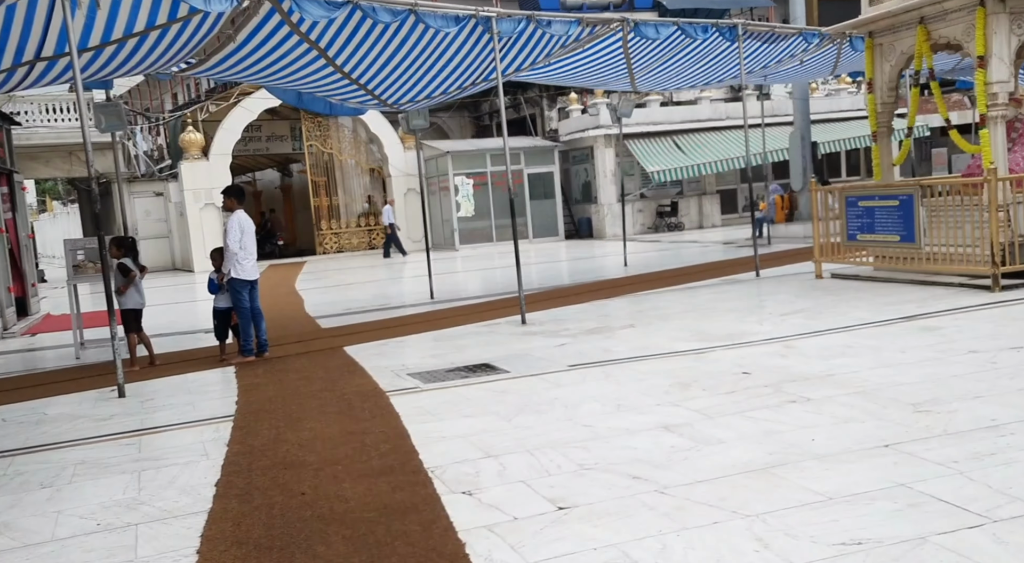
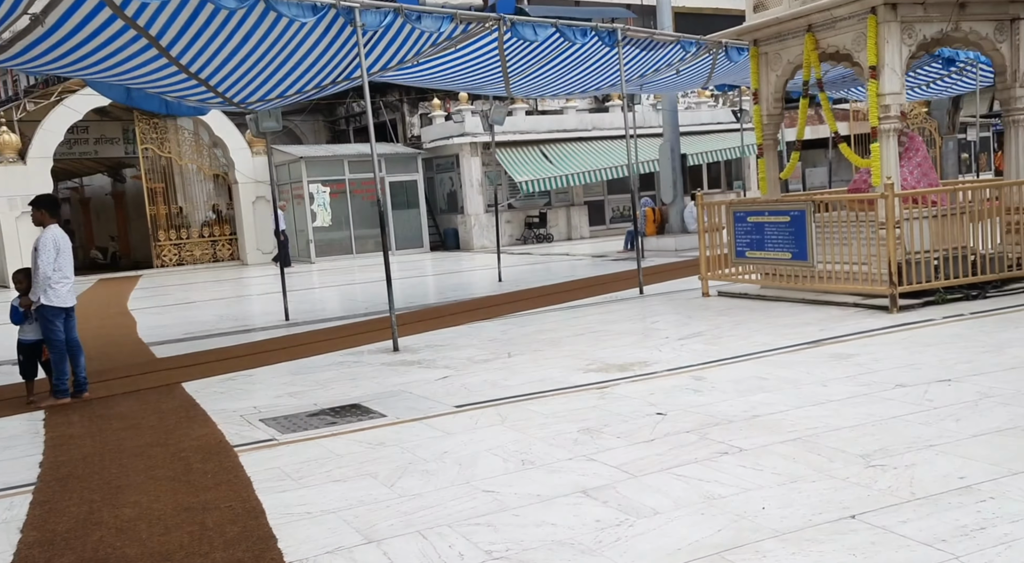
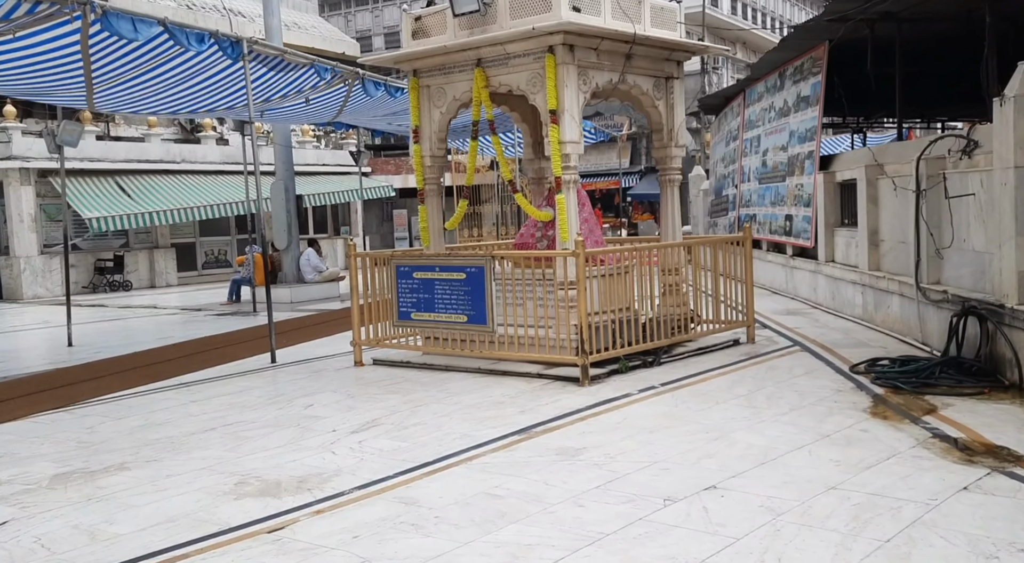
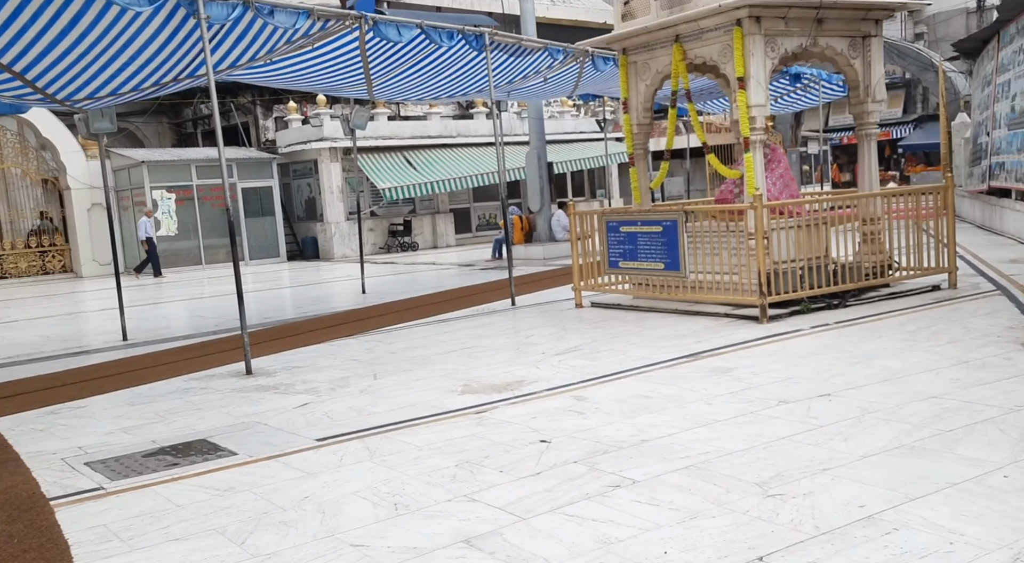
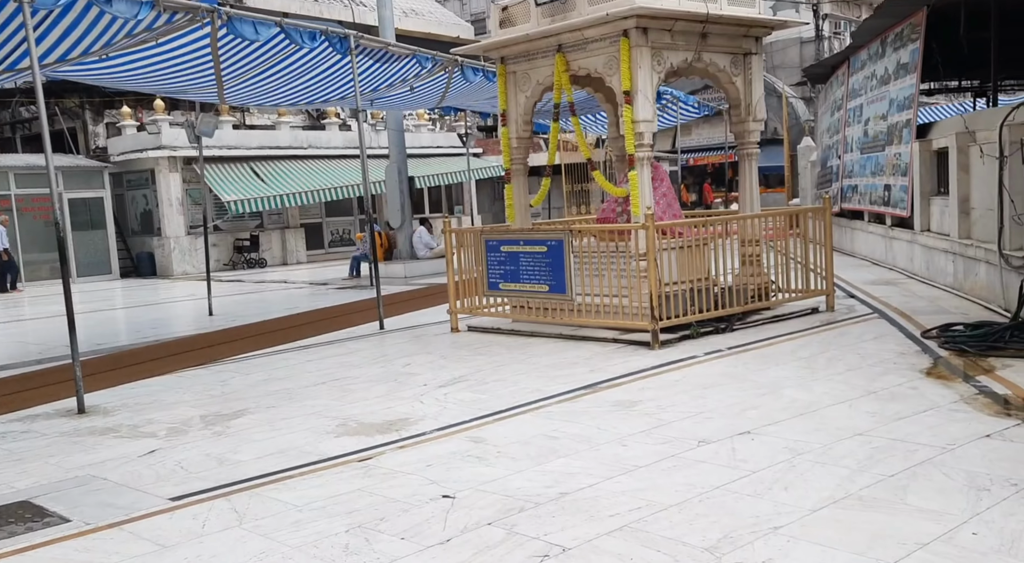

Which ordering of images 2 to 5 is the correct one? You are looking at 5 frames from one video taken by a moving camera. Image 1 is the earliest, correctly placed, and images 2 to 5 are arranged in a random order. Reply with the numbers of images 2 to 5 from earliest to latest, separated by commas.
2, 4, 5, 3
